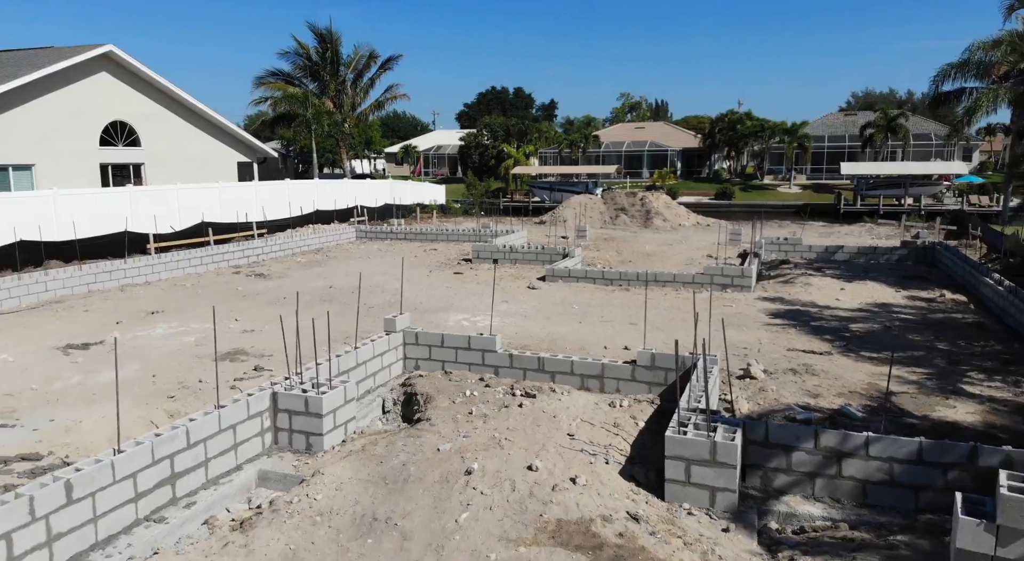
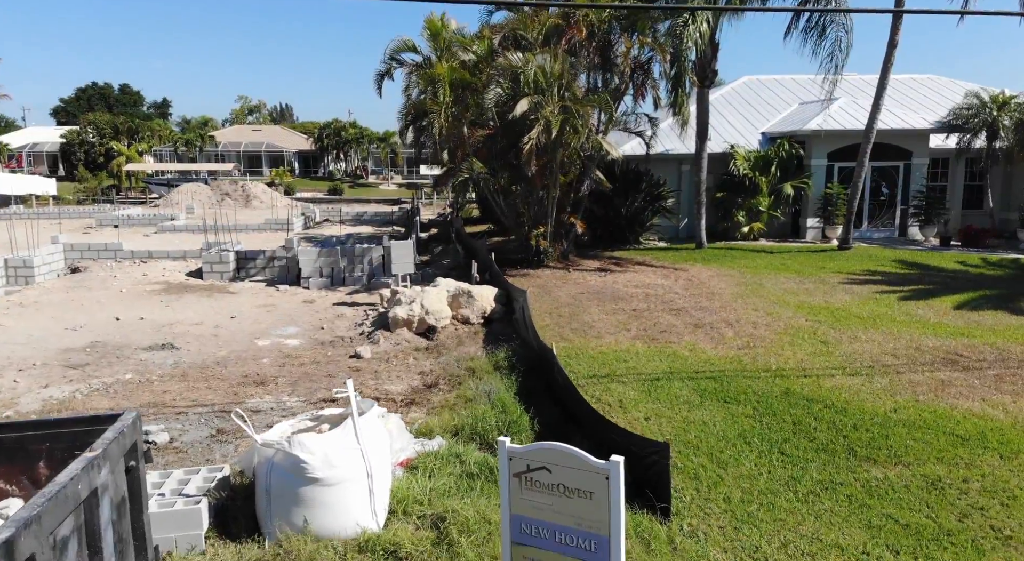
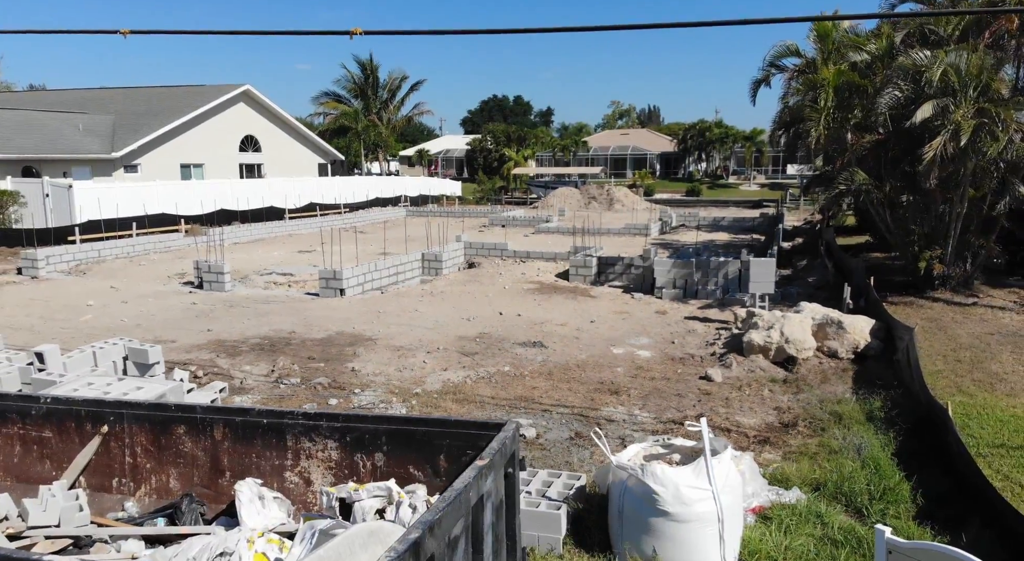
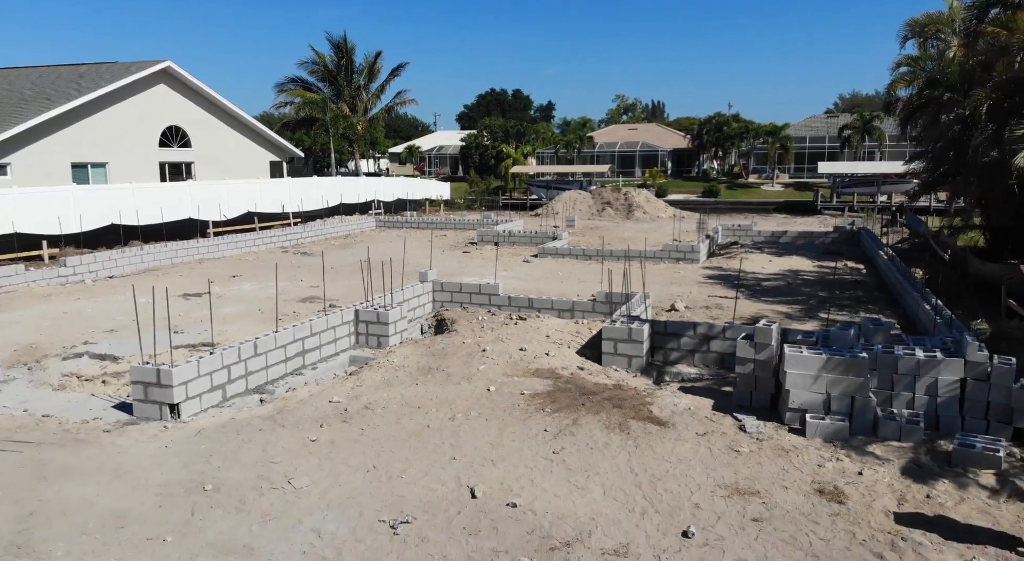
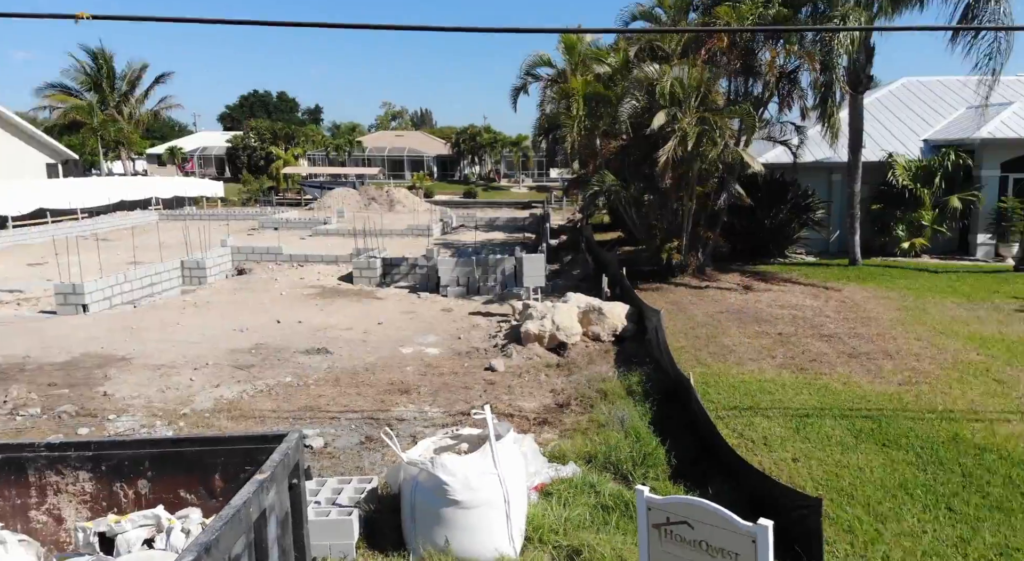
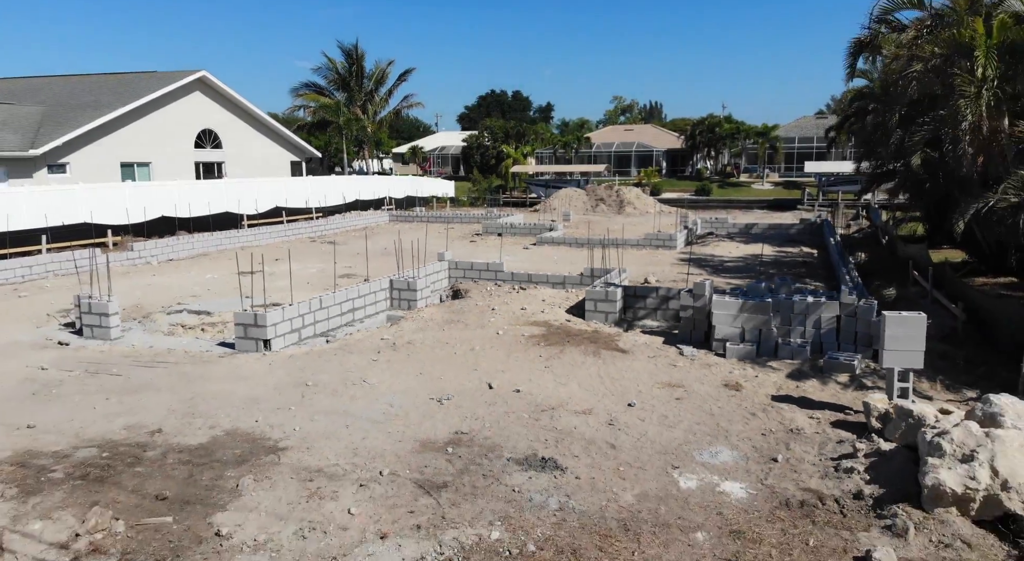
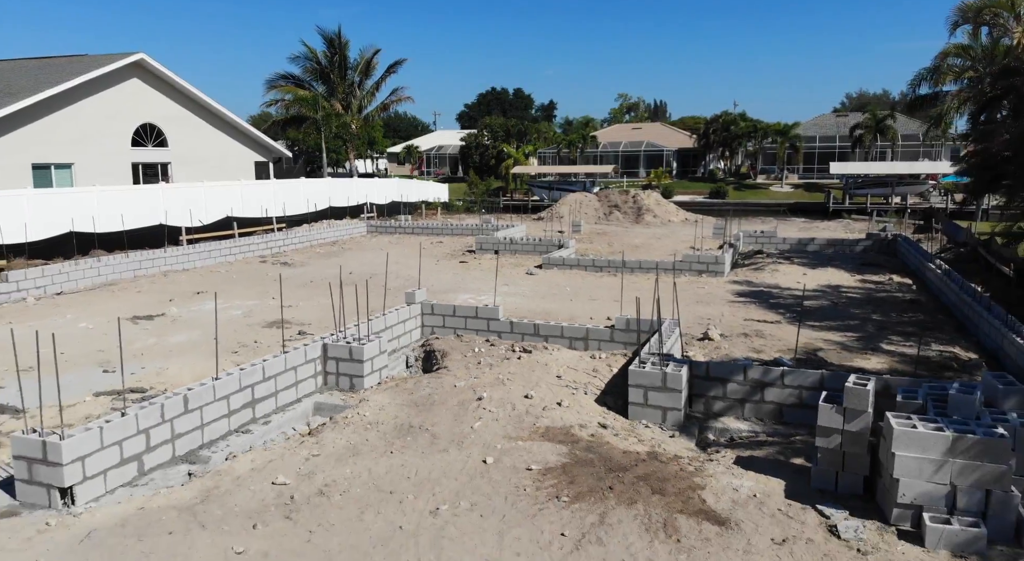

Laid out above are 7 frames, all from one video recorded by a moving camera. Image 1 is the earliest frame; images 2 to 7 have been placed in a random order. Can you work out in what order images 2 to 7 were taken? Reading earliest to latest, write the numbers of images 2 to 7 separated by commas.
7, 4, 6, 3, 5, 2
